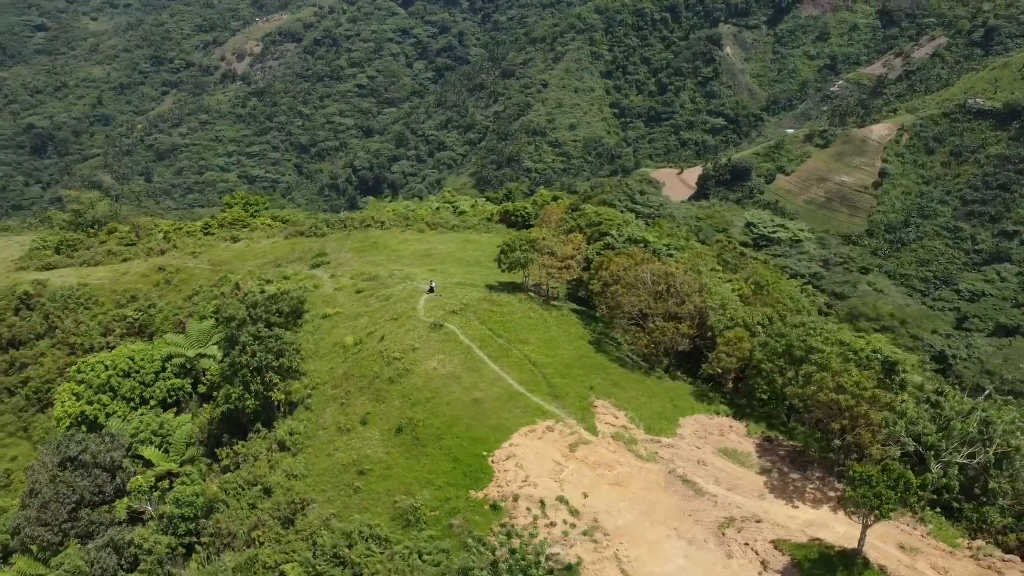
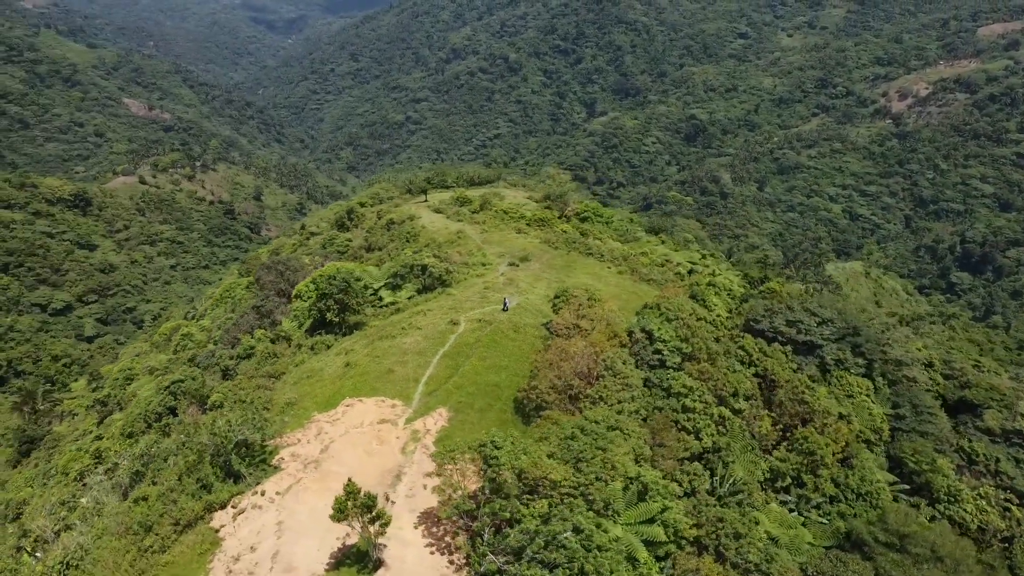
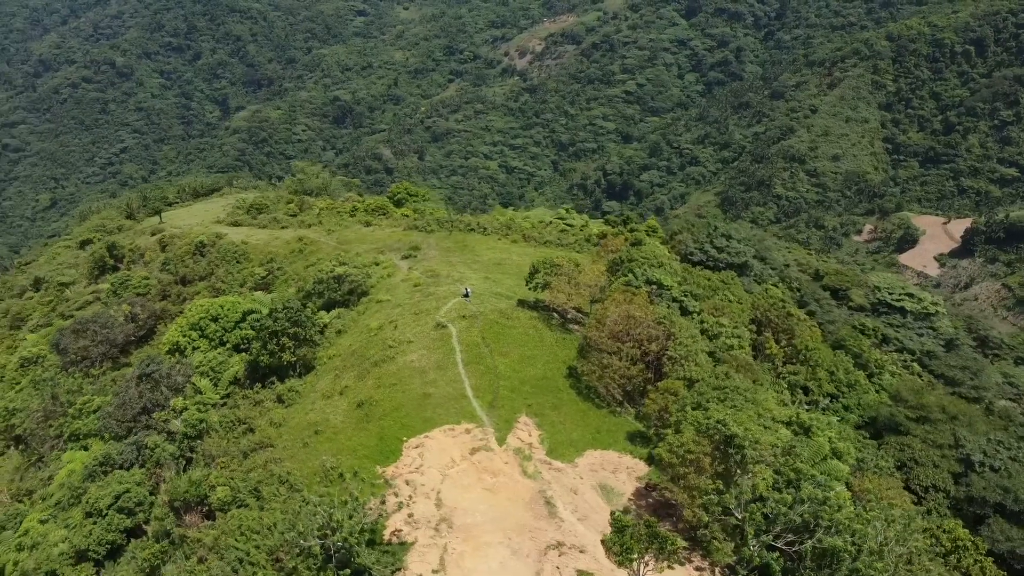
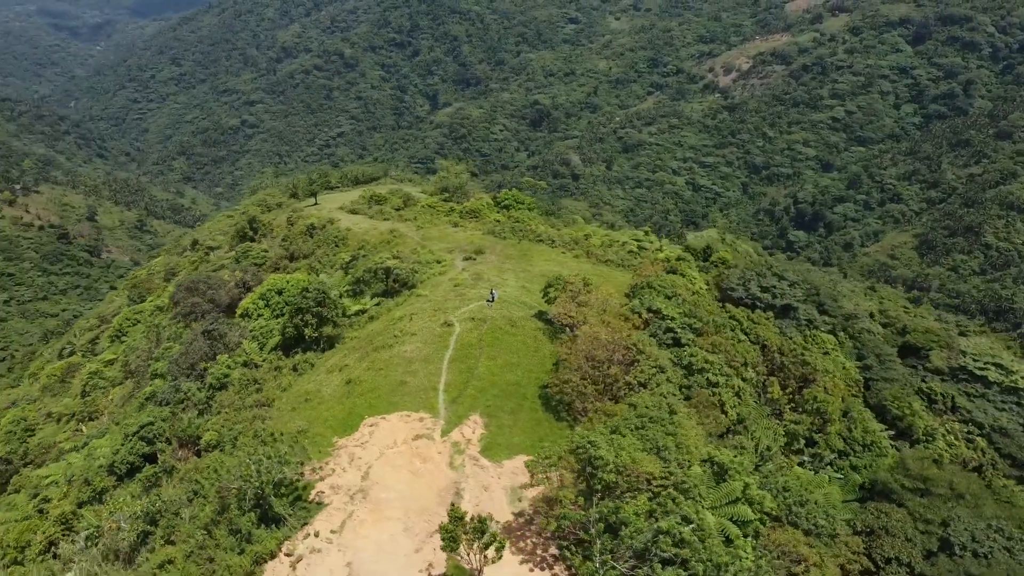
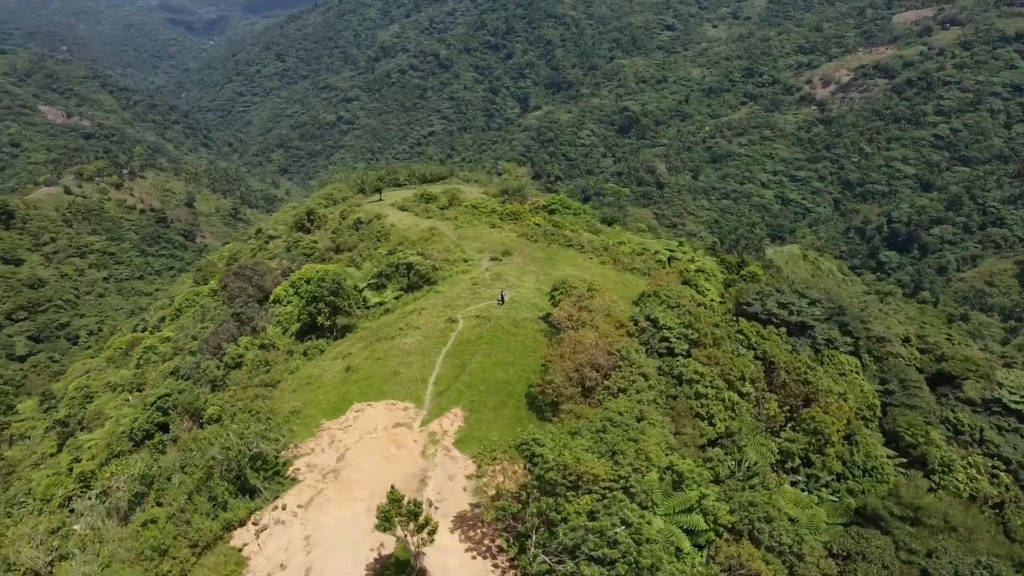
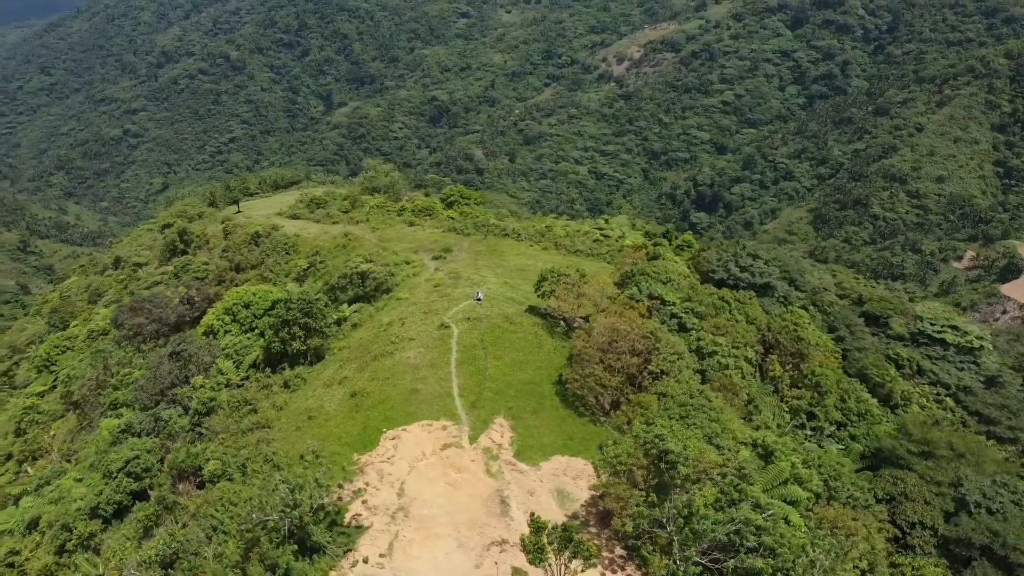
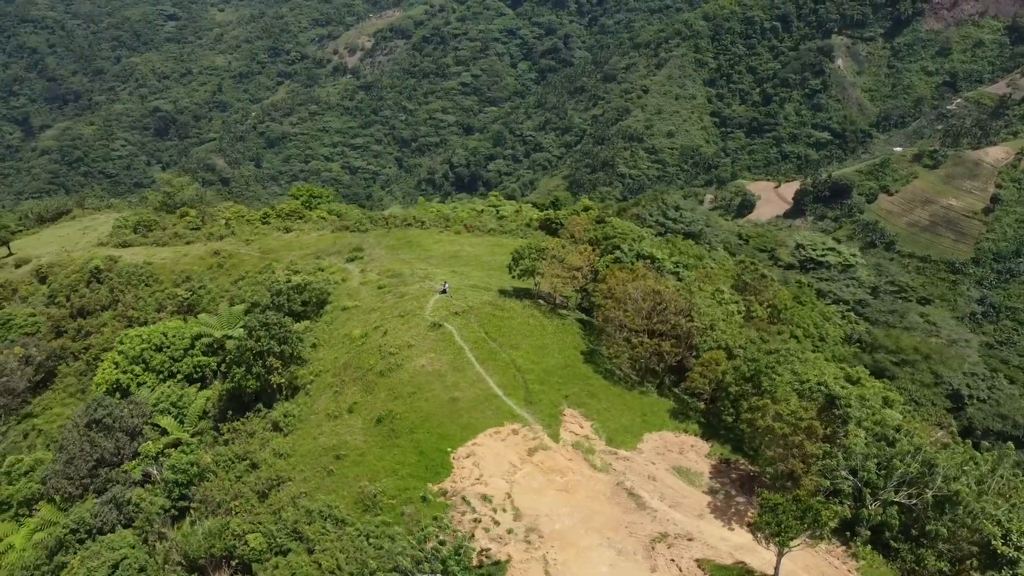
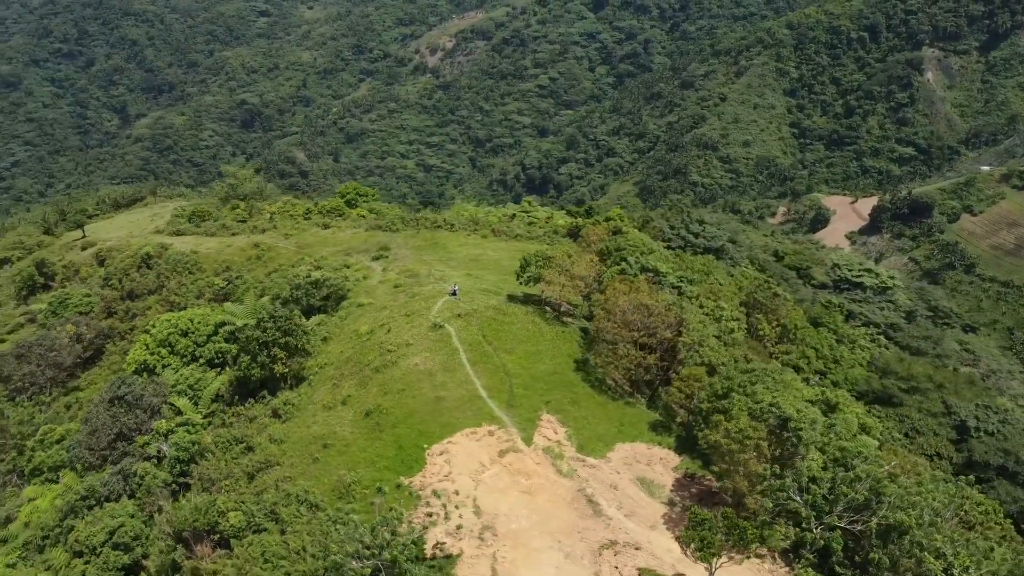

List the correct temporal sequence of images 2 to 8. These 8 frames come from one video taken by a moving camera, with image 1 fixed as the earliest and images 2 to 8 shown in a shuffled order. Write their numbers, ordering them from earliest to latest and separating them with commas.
7, 8, 3, 6, 4, 5, 2
